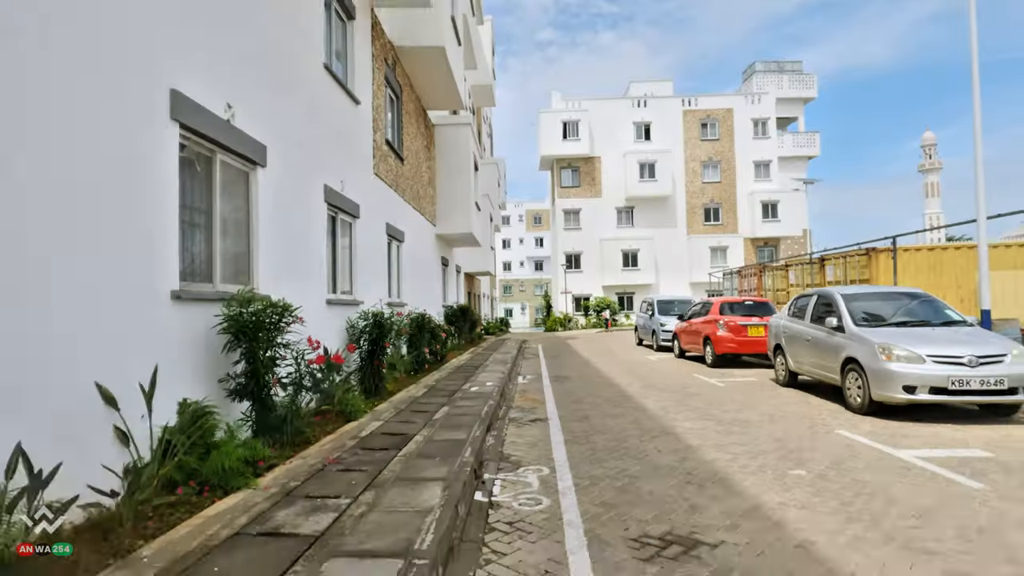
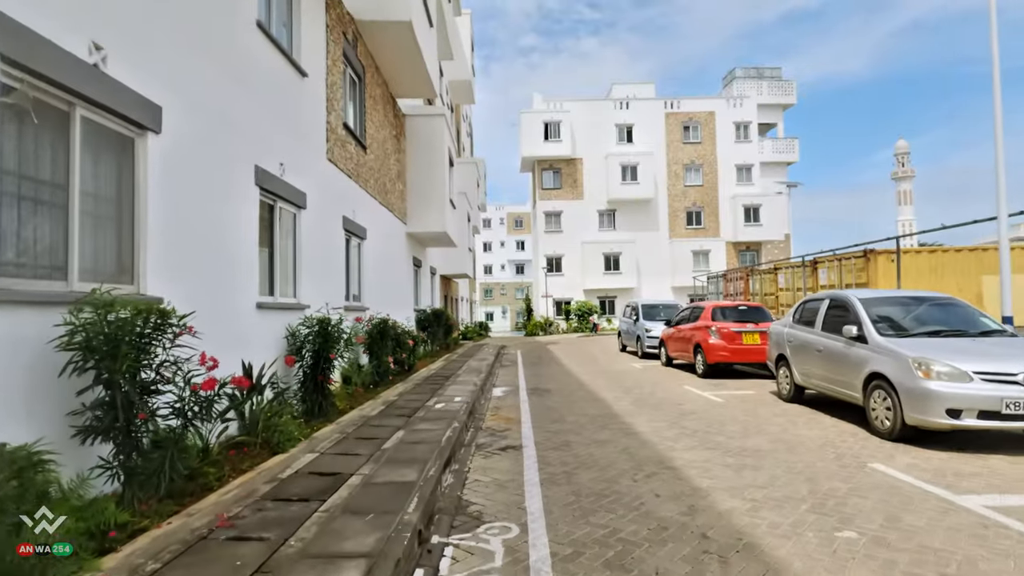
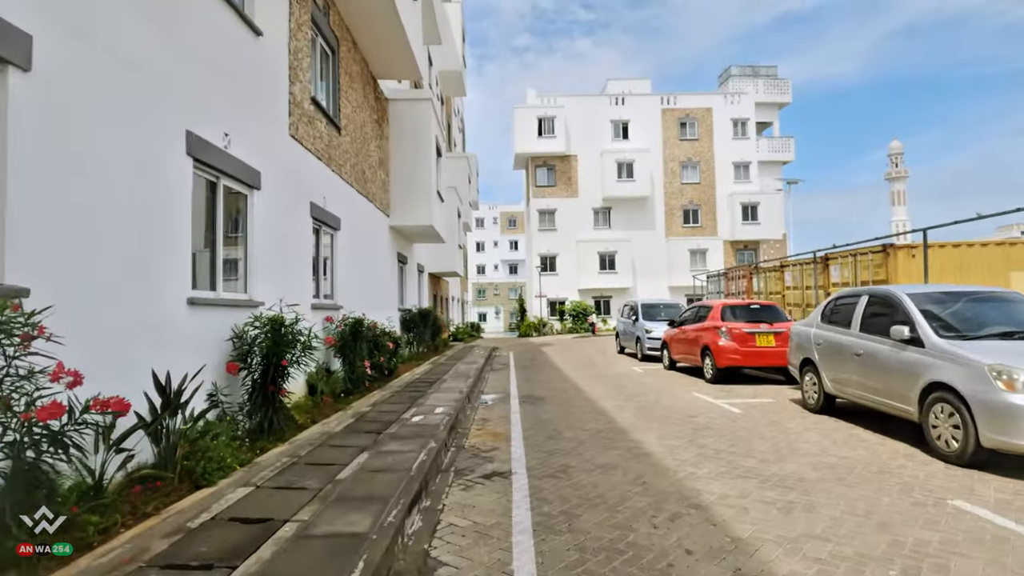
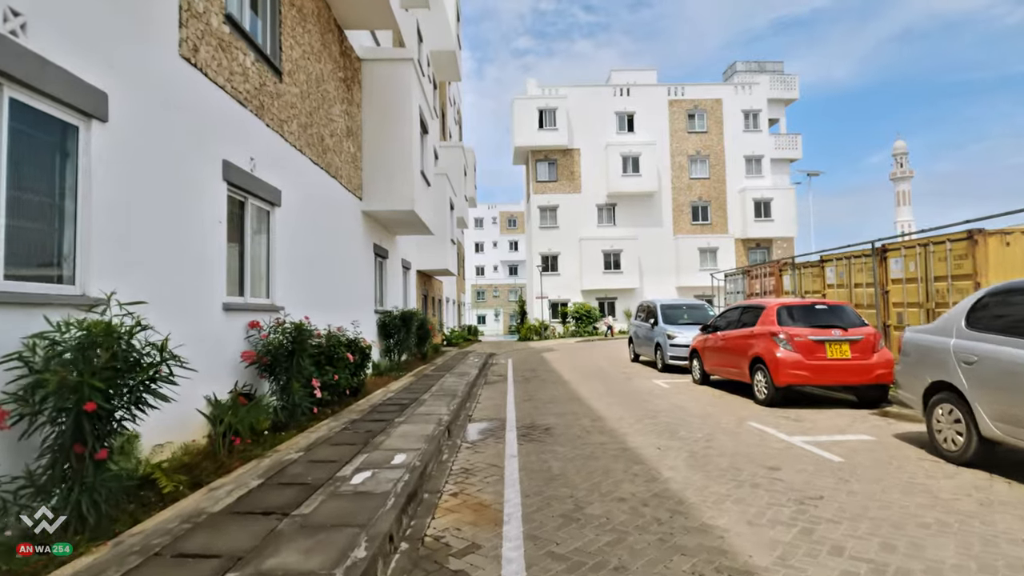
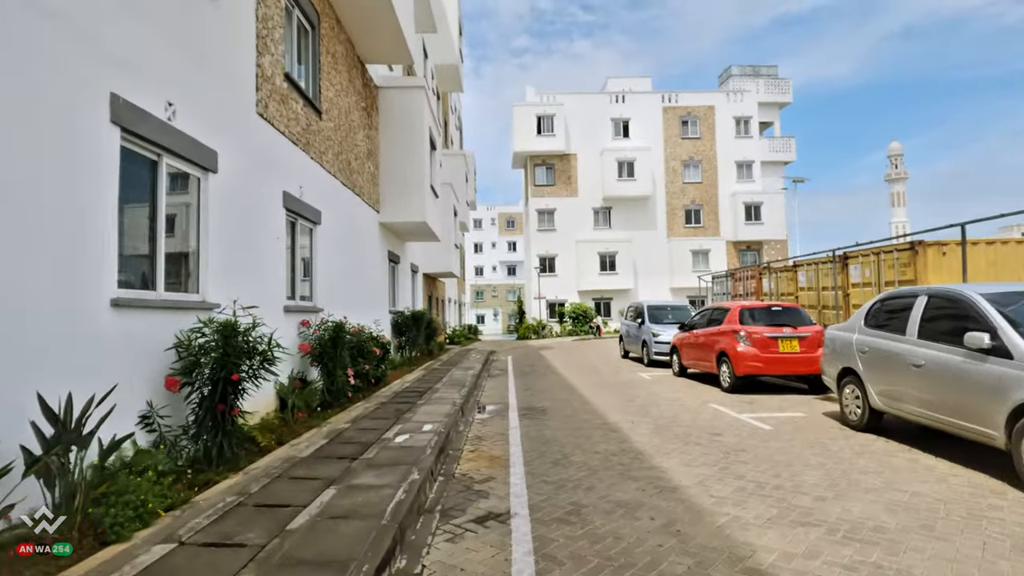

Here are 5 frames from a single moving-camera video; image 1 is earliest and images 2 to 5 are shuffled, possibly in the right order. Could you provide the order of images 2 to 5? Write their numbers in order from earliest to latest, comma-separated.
2, 3, 5, 4
